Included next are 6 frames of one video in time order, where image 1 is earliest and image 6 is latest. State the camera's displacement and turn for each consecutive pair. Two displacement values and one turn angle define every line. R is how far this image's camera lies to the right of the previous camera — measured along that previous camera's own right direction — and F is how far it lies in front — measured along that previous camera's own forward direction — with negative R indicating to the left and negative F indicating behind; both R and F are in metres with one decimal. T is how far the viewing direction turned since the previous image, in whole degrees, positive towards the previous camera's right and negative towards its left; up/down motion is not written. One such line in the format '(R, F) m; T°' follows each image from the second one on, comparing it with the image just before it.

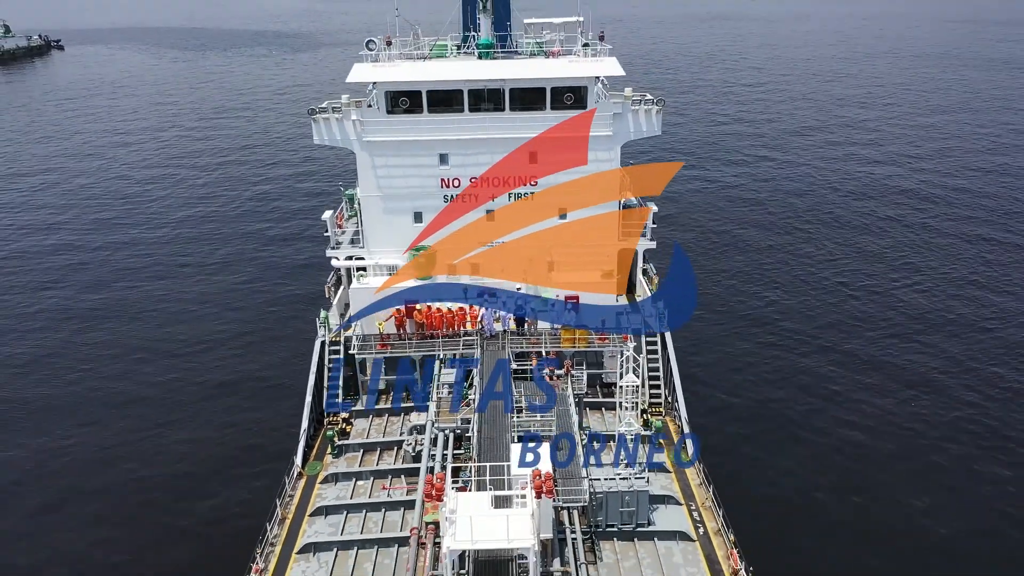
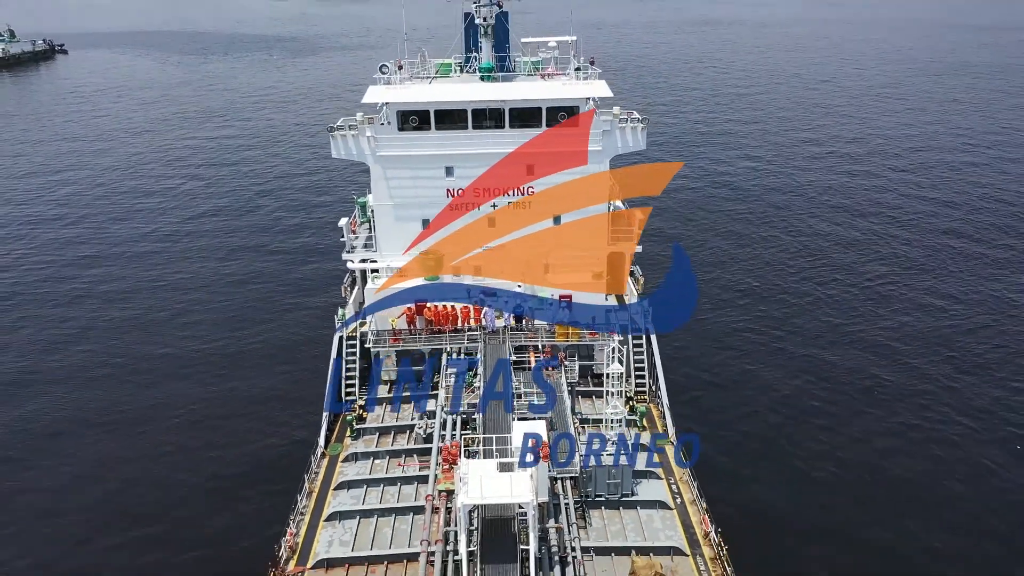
(-0.2, -2.9) m; 0°
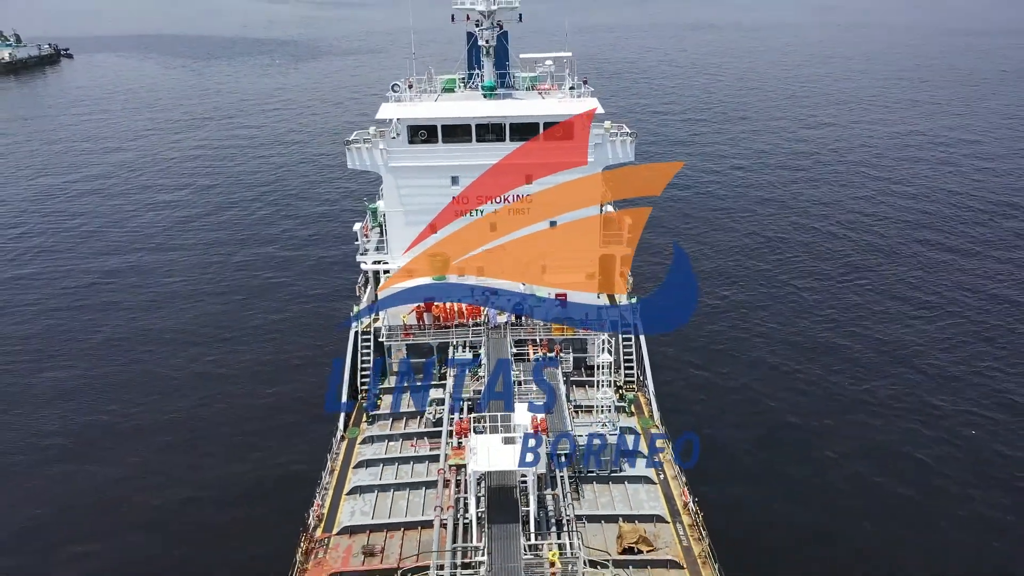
(-0.2, -2.9) m; 0°
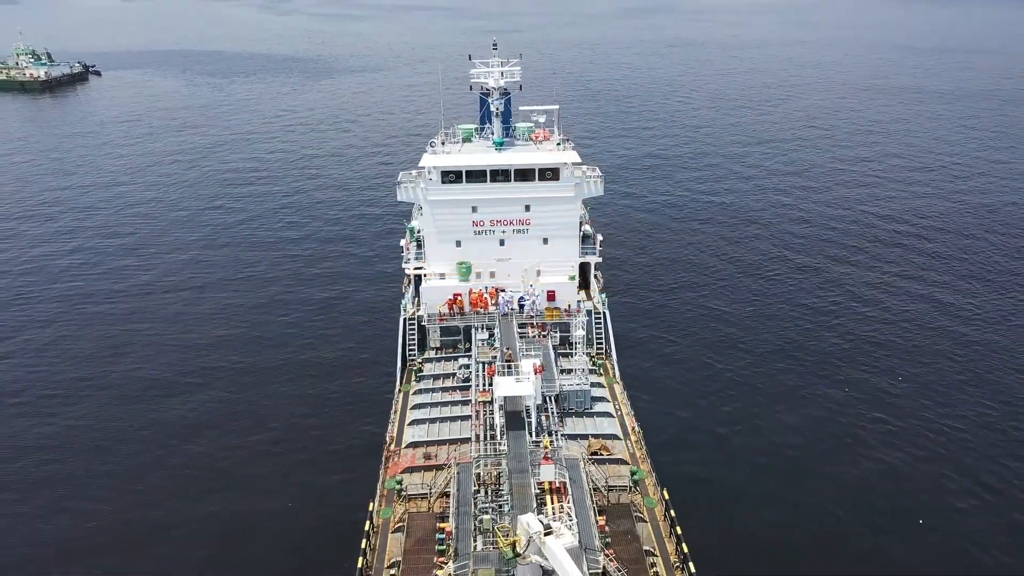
(-0.9, -13.2) m; +1°
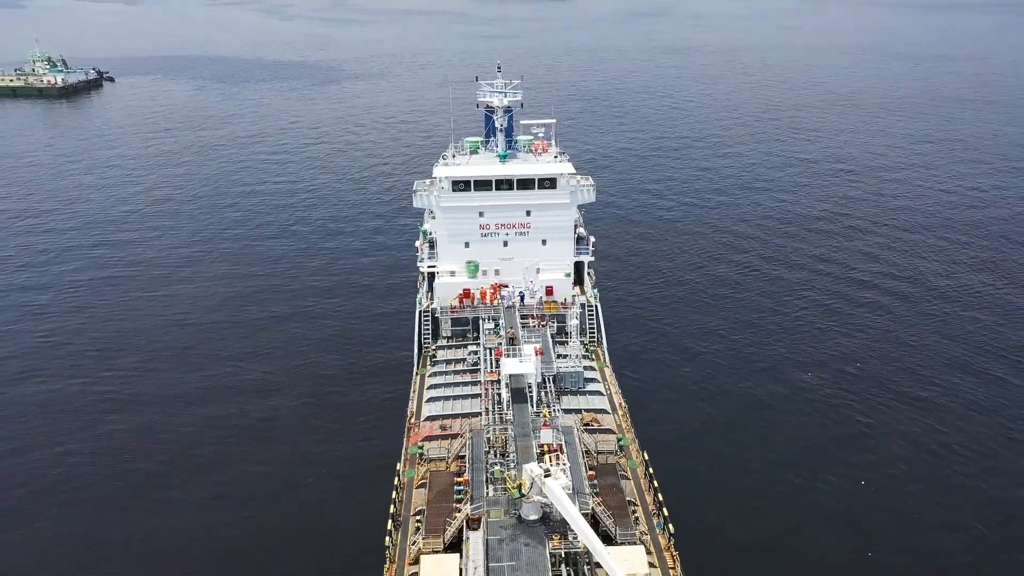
(-0.4, -6.2) m; 0°
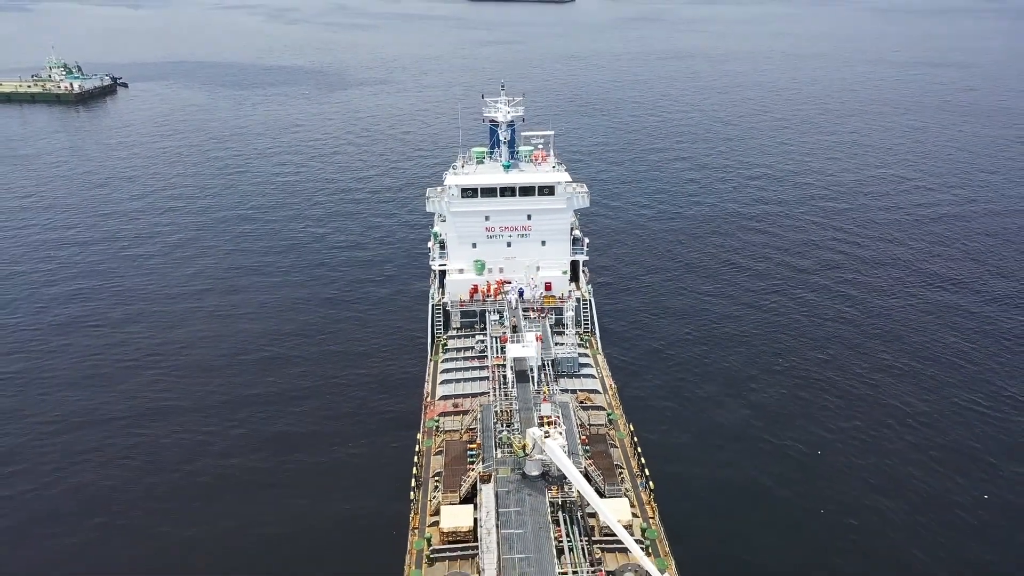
(-0.4, -6.2) m; 0°
